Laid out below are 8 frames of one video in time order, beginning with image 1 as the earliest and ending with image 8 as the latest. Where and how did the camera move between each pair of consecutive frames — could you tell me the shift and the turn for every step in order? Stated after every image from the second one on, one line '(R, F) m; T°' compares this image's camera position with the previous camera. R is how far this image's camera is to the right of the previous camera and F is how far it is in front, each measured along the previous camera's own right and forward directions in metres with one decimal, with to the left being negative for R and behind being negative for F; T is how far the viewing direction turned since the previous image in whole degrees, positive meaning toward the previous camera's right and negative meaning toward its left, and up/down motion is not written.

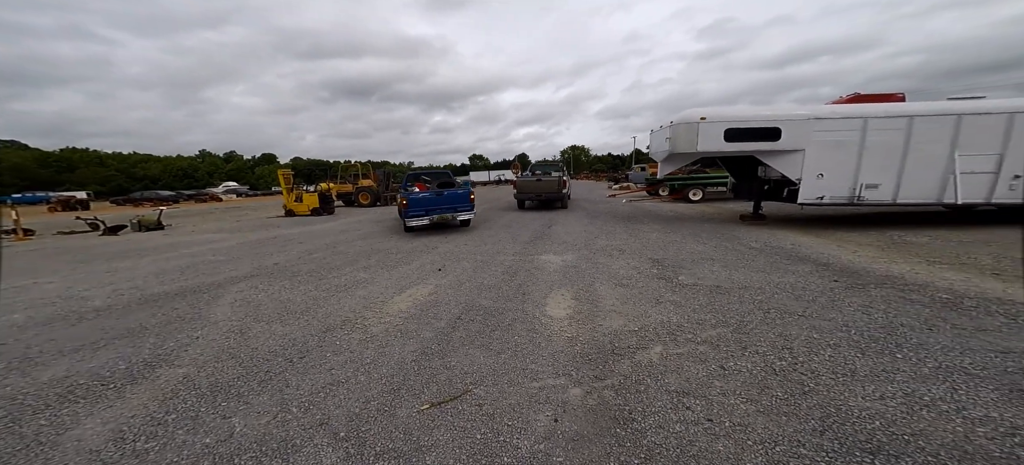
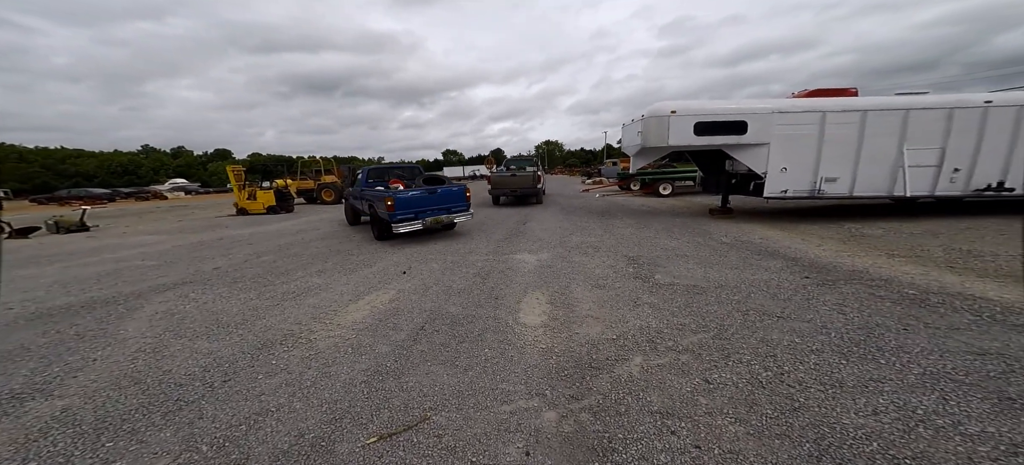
(+0.1, +0.3) m; +4°
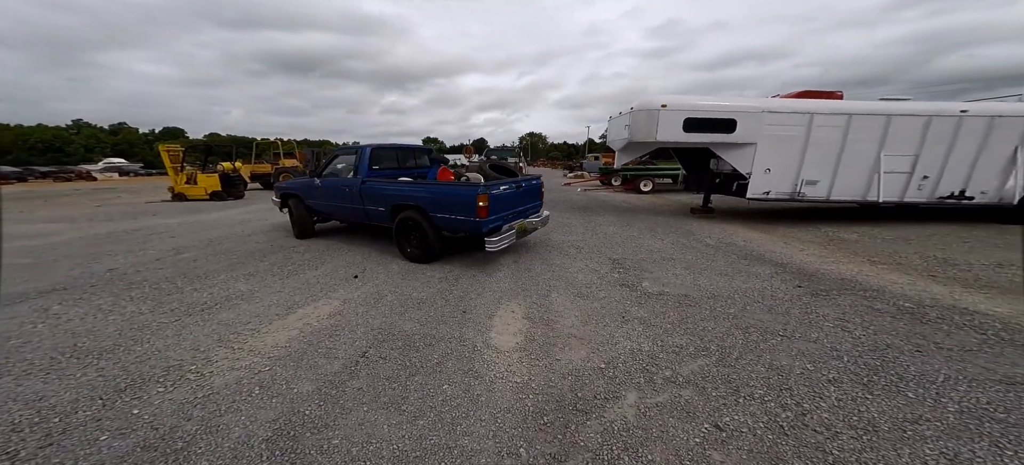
(+0.1, +0.5) m; +4°
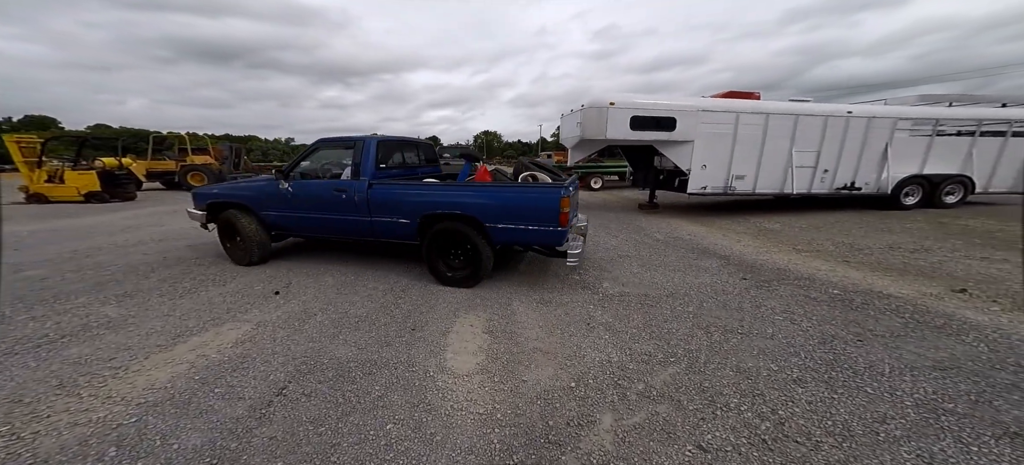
(0.0, +0.3) m; +9°
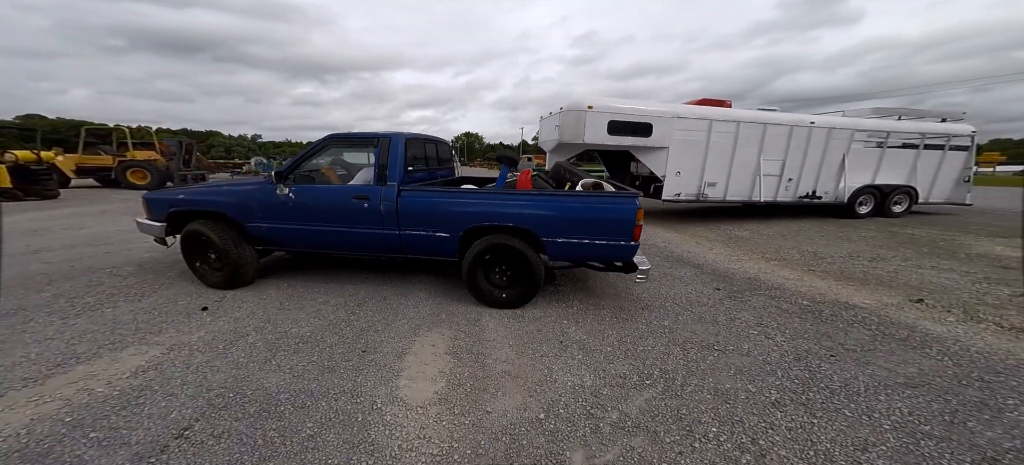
(+0.1, +0.2) m; +4°
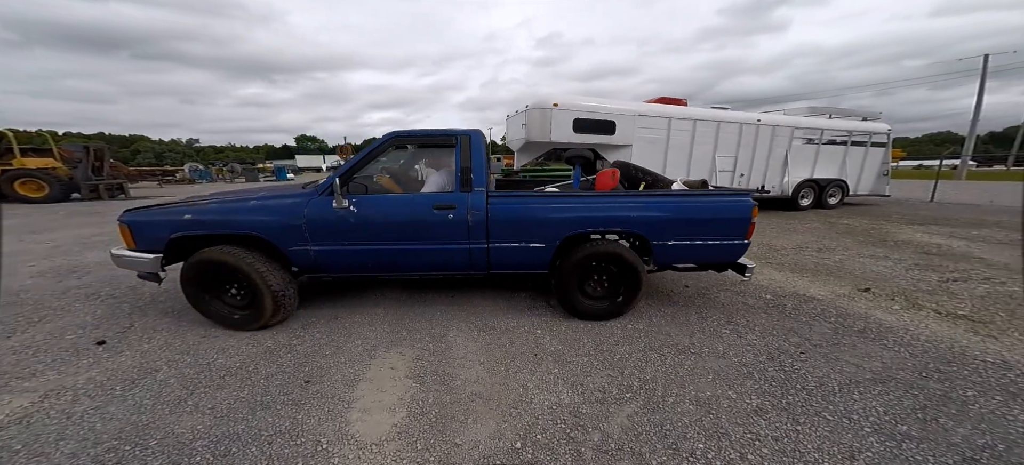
(0.0, +0.2) m; +5°
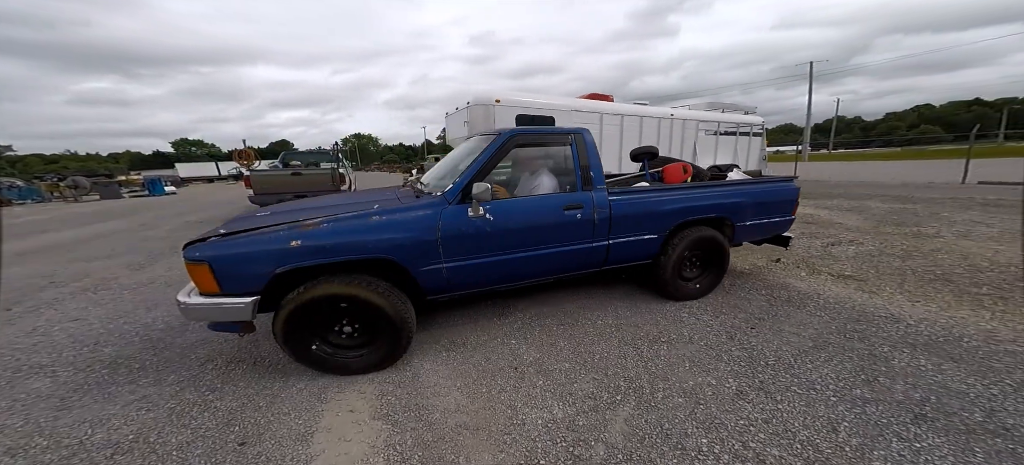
(-0.2, +0.2) m; +11°
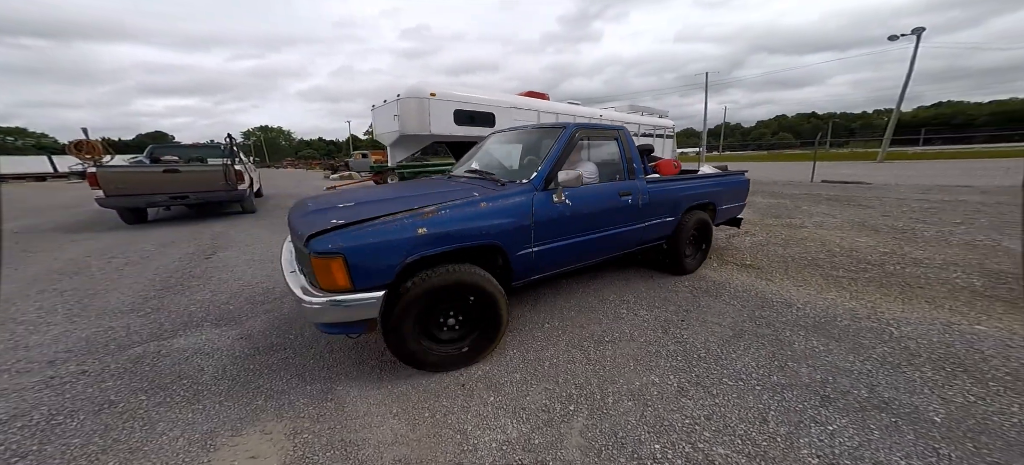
(-0.1, +0.2) m; +11°
